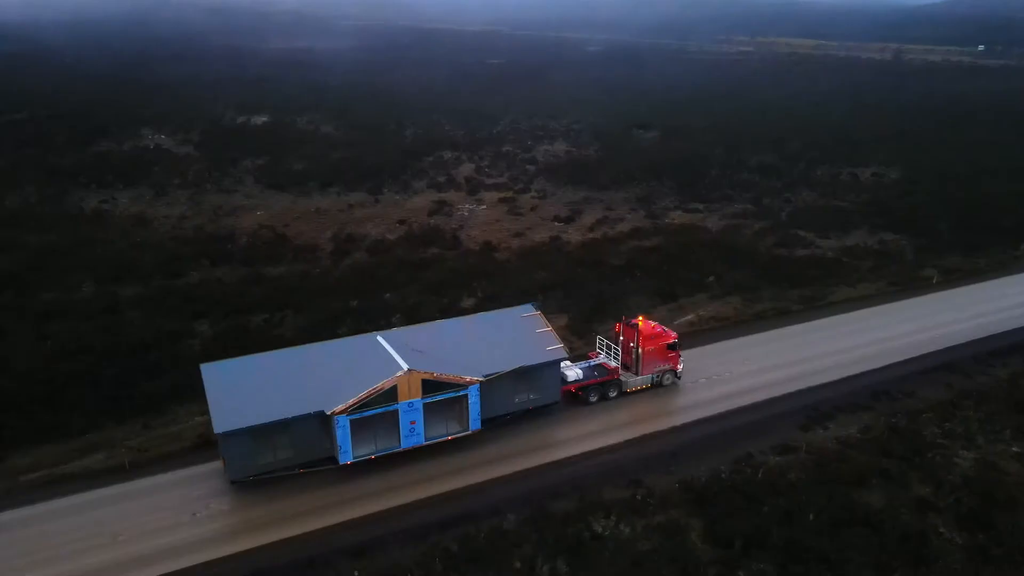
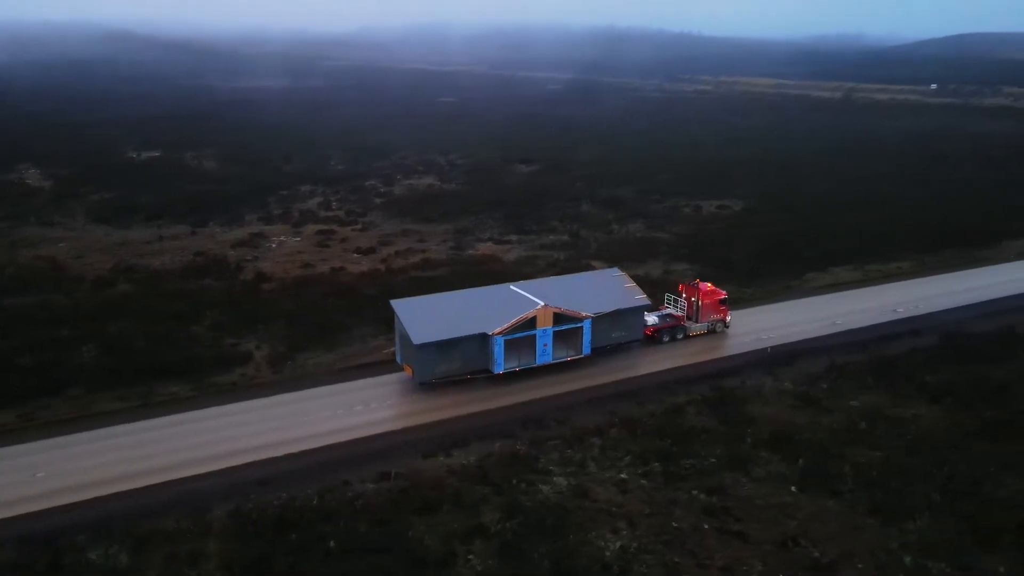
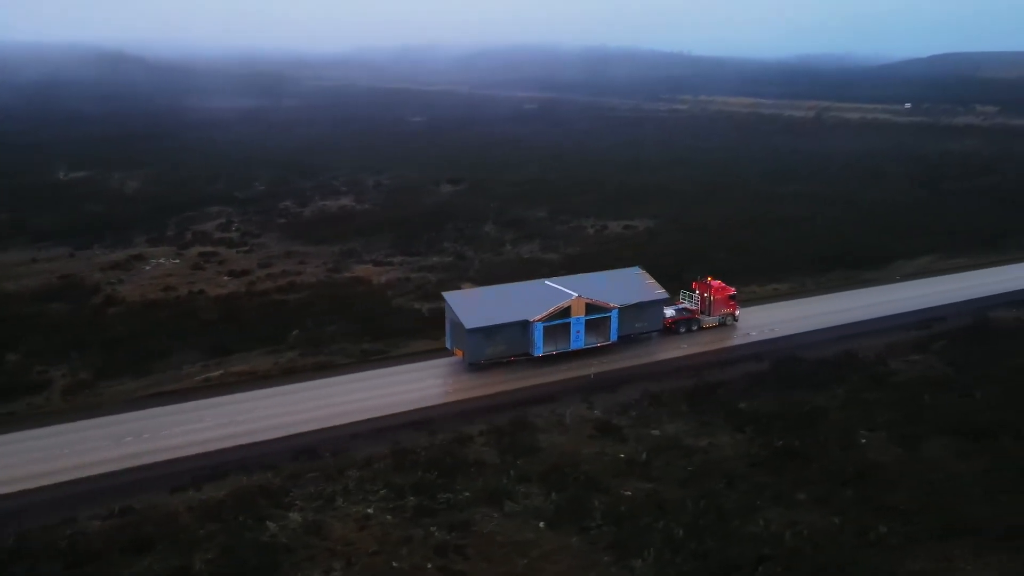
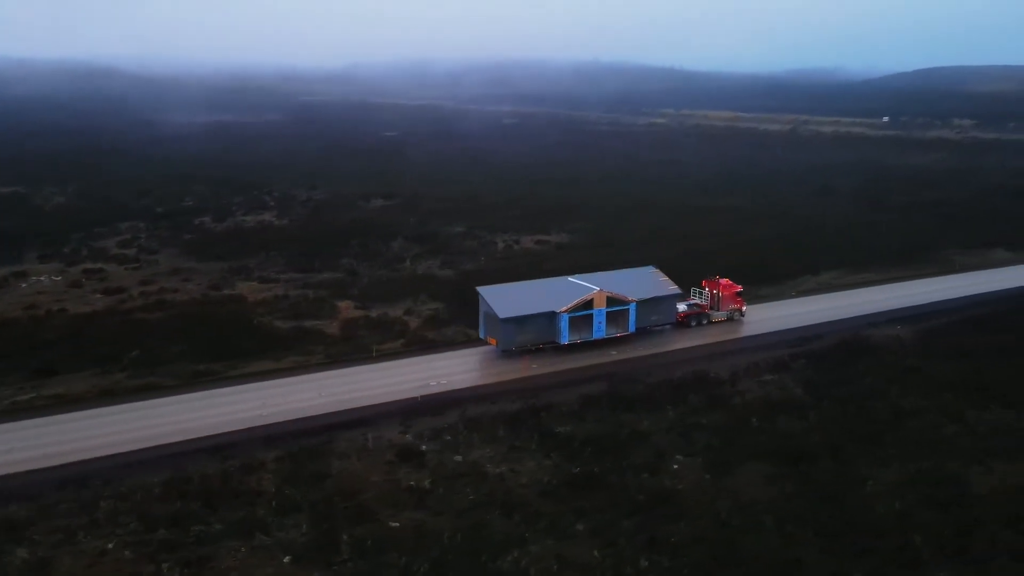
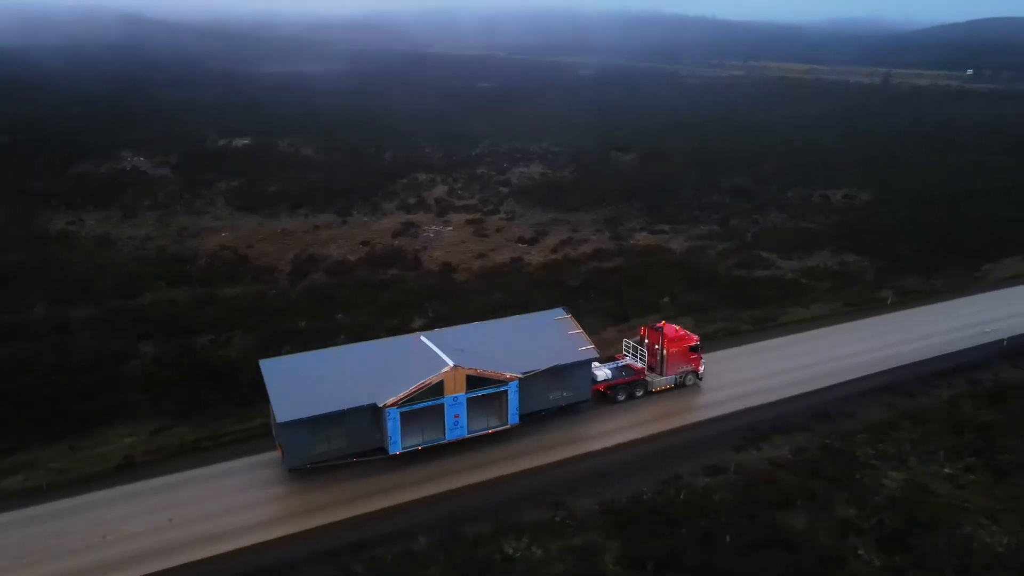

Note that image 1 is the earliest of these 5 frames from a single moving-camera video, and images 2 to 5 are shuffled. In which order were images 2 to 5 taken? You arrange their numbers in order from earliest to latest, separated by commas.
5, 2, 3, 4
